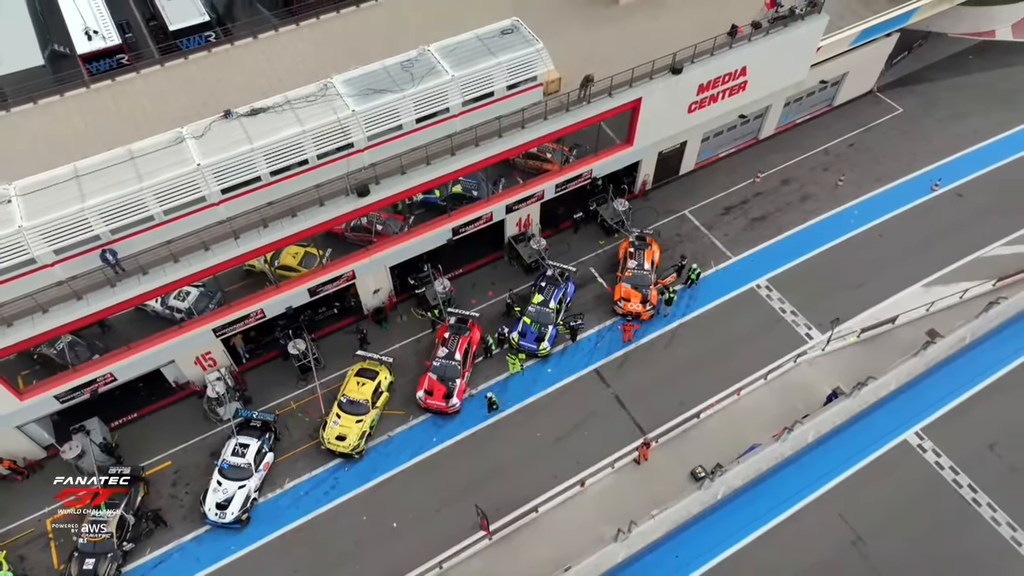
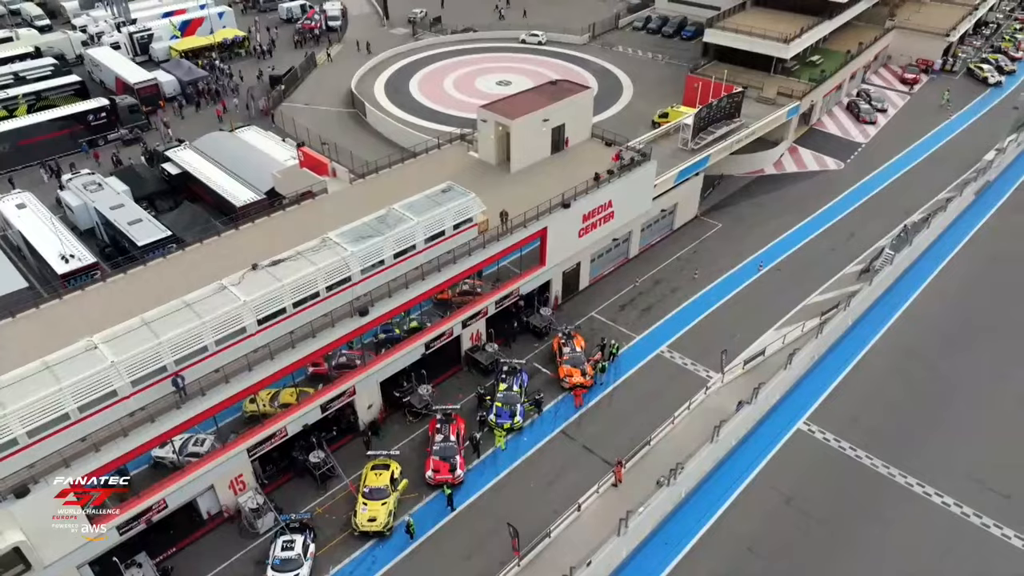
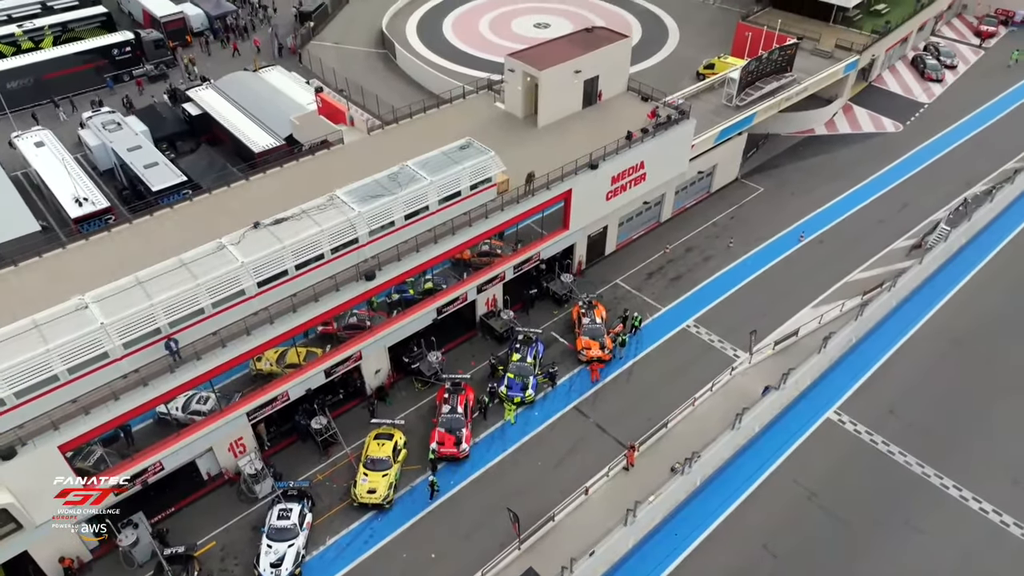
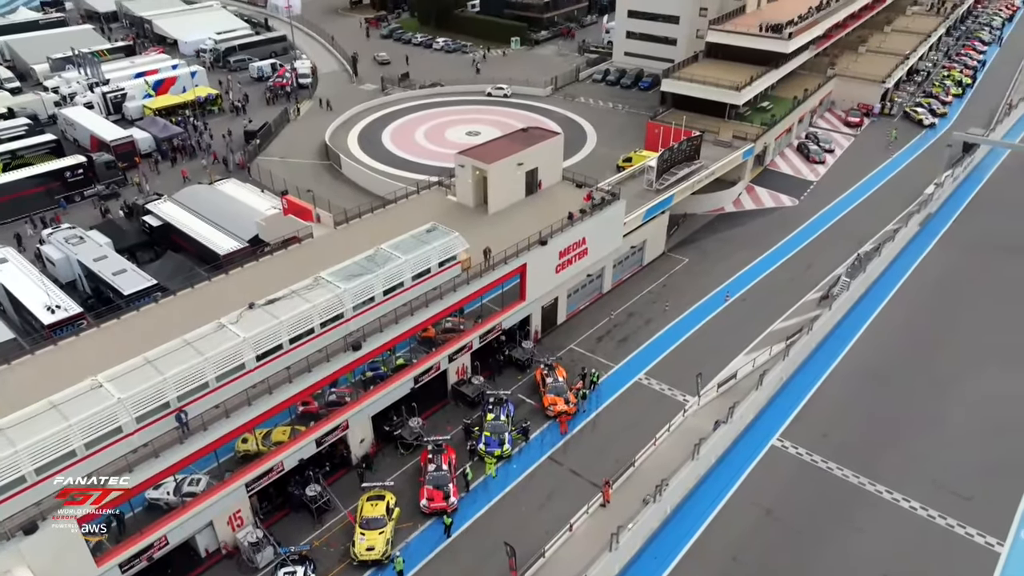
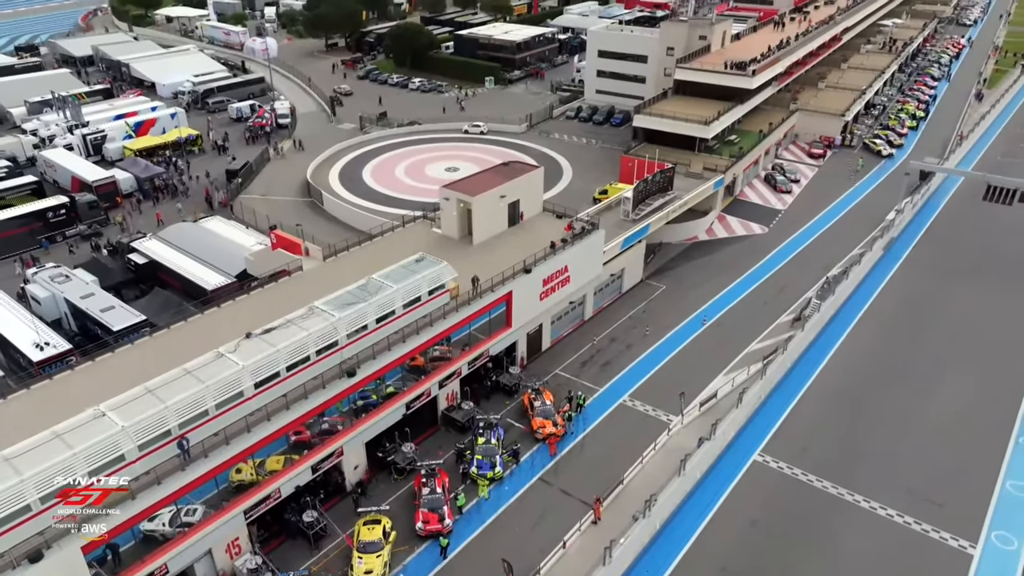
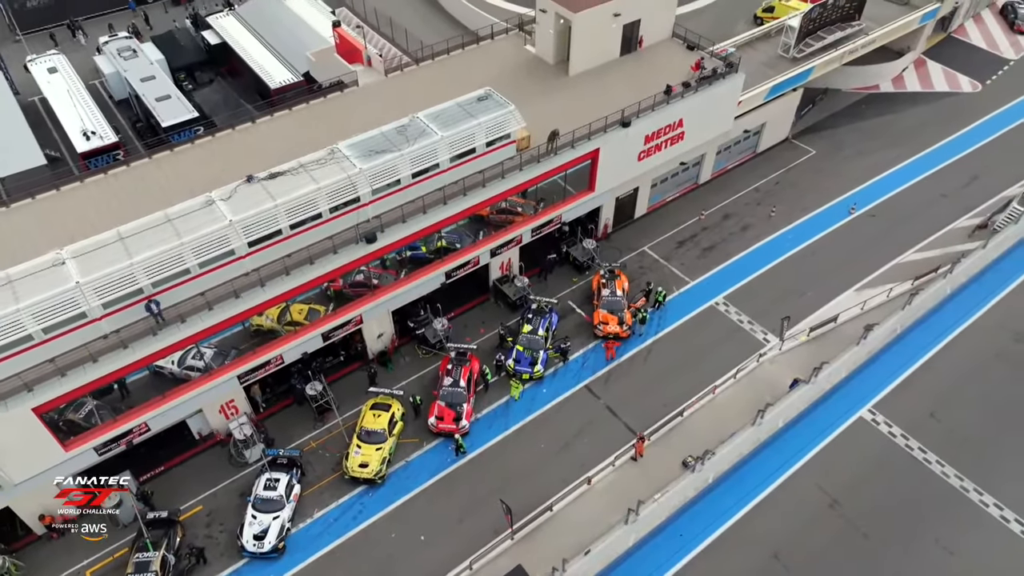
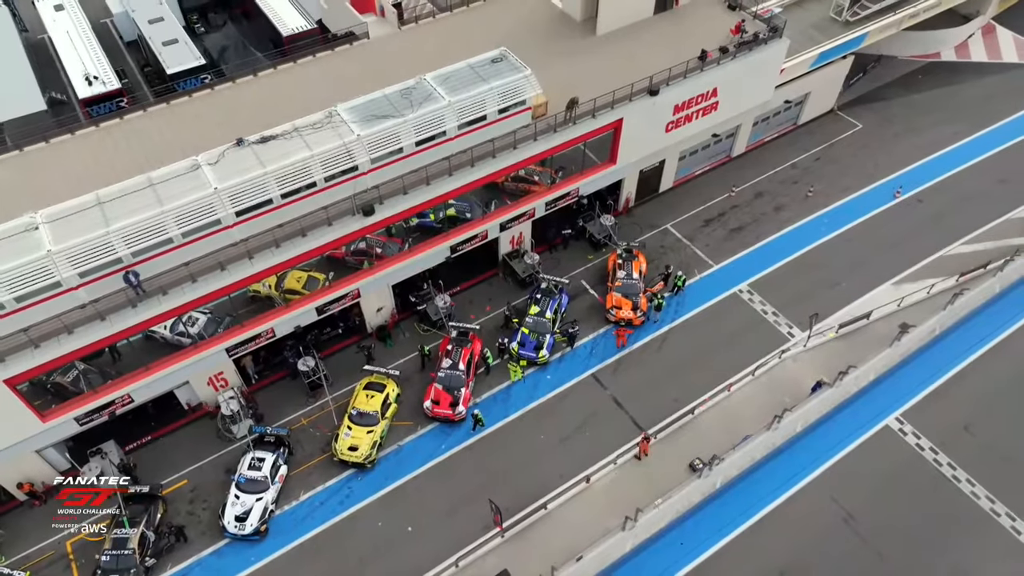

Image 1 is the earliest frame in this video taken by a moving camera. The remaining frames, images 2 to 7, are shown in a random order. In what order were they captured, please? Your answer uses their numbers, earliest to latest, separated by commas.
7, 6, 3, 2, 4, 5
